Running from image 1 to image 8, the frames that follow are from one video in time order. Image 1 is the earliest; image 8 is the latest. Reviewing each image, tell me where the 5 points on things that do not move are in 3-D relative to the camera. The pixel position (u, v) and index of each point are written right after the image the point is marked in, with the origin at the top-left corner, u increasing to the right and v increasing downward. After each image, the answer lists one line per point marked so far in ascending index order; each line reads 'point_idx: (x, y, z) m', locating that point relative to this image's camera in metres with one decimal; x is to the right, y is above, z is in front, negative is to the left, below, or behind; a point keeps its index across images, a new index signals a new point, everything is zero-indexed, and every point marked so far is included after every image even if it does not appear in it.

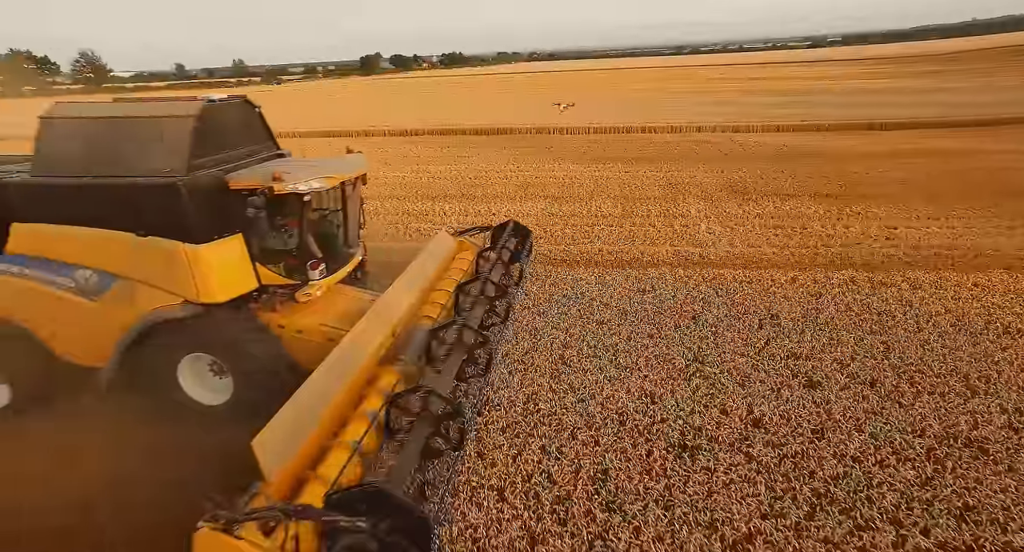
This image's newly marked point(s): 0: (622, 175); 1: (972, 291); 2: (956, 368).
0: (+2.4, +2.3, +11.2) m
1: (+4.5, -0.1, +5.1) m
2: (+3.4, -0.7, +3.9) m
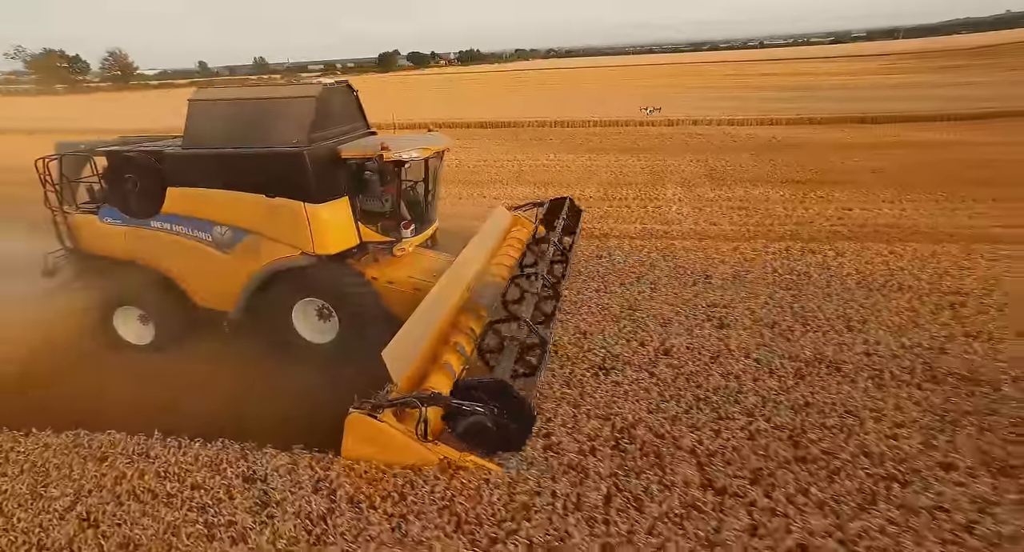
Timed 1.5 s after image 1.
0: (+2.3, +2.7, +11.9) m
1: (+4.2, +0.2, +5.7) m
2: (+3.1, -0.3, +4.6) m
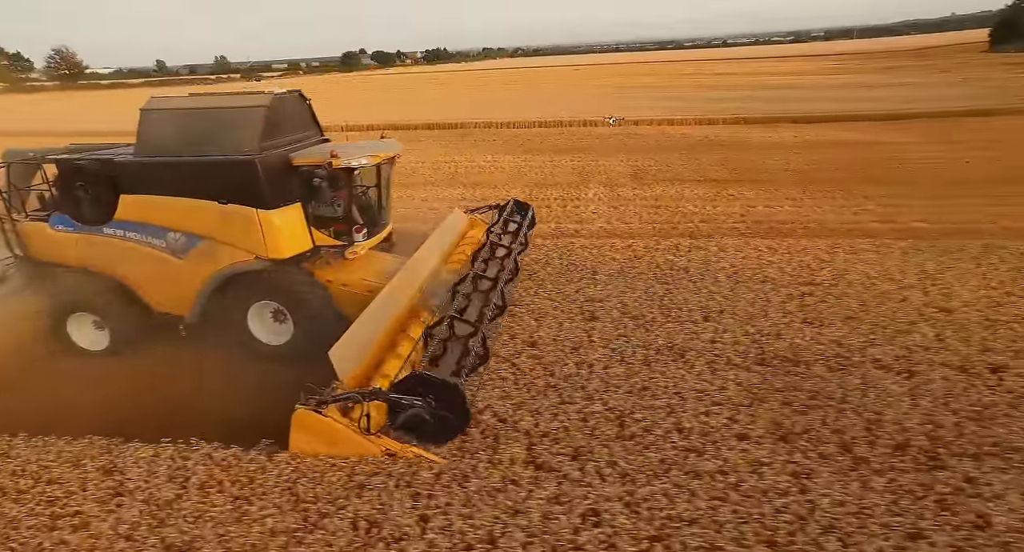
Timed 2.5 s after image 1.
0: (+0.8, +2.7, +12.3) m
1: (+3.0, +0.3, +6.2) m
2: (+2.0, -0.2, +5.0) m
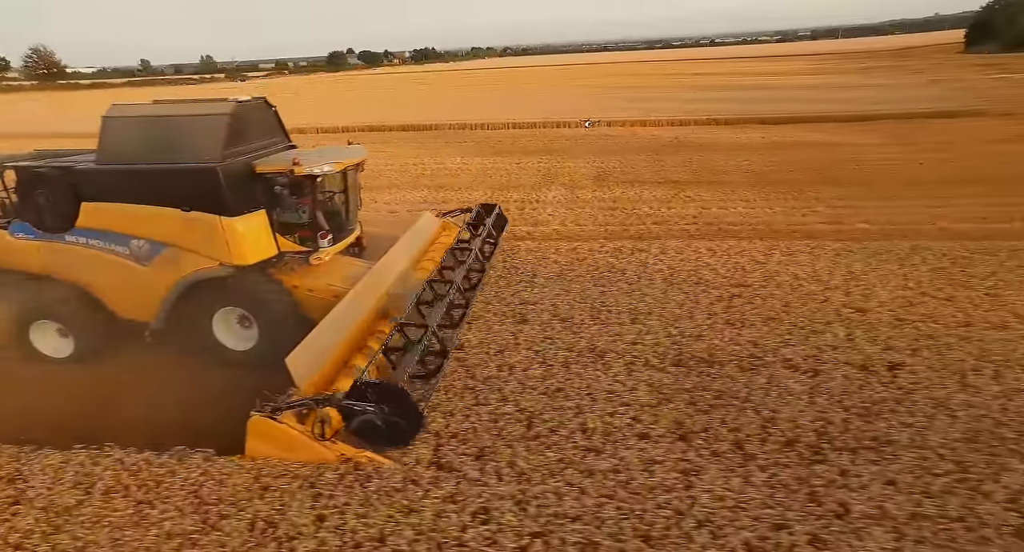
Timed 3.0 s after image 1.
0: (0.0, +2.7, +12.4) m
1: (+2.3, +0.3, +6.3) m
2: (+1.3, -0.3, +5.1) m
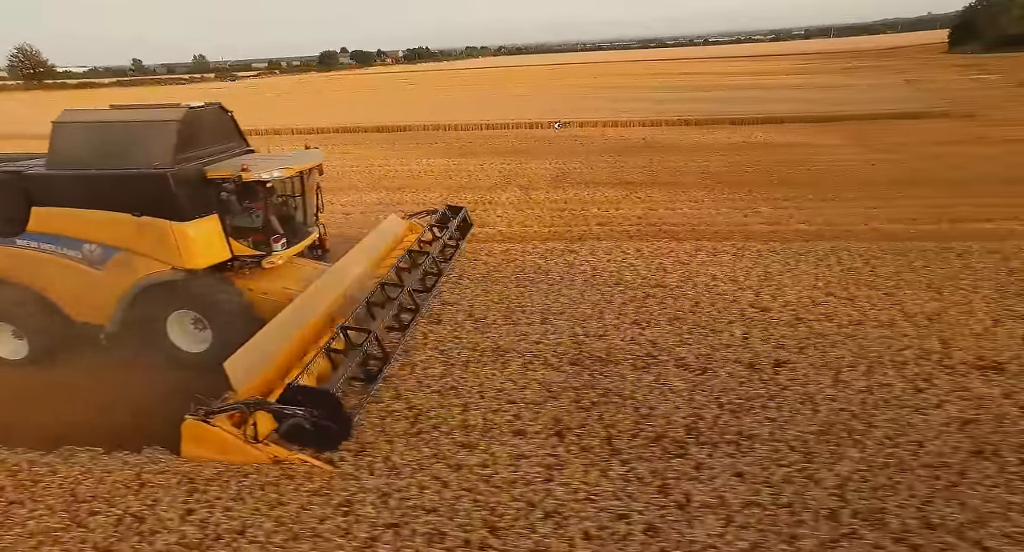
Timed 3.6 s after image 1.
0: (-0.9, +2.7, +12.5) m
1: (+1.5, +0.3, +6.5) m
2: (+0.5, -0.3, +5.3) m
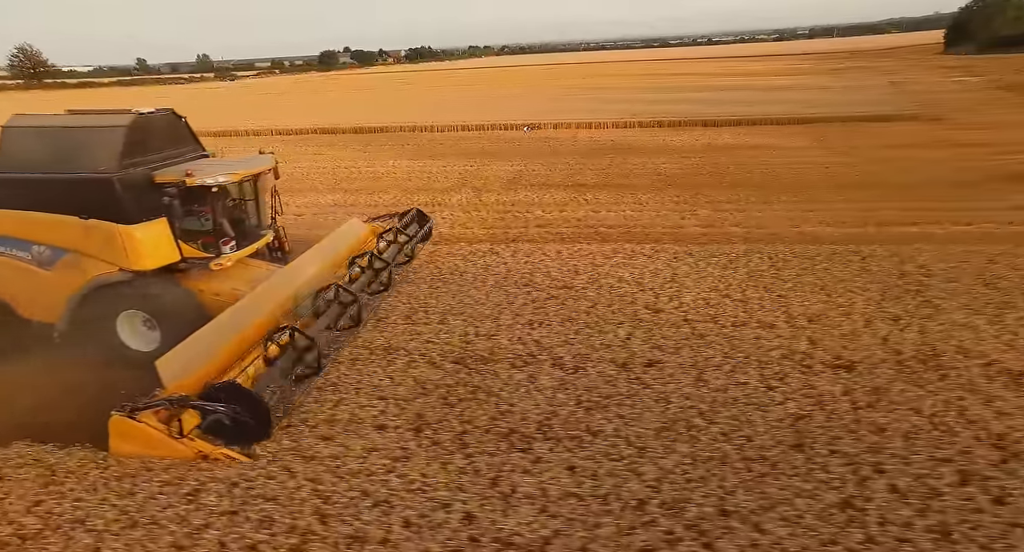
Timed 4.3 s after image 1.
0: (-1.9, +2.7, +12.7) m
1: (+0.5, +0.2, +6.7) m
2: (-0.5, -0.3, +5.4) m
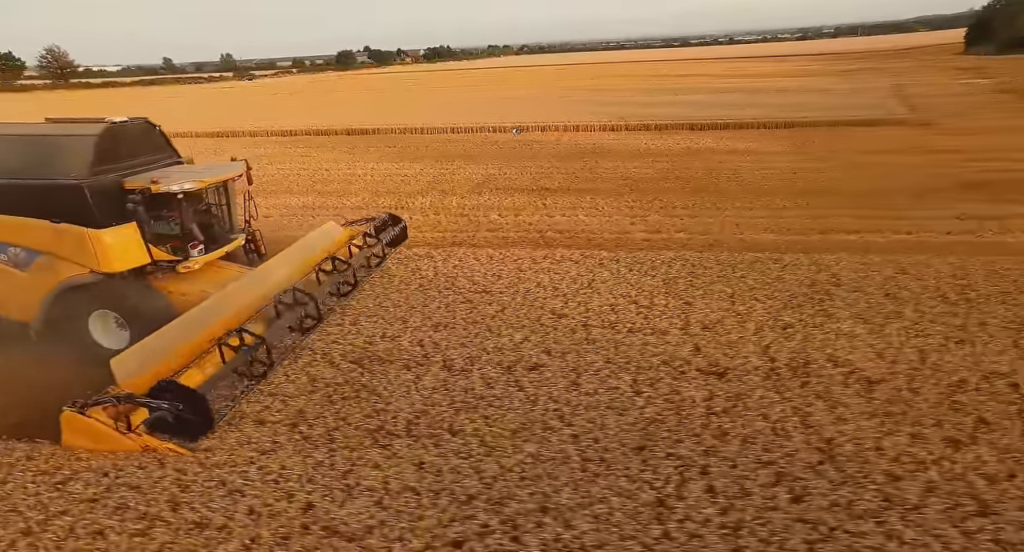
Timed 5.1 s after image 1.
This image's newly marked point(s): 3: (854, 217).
0: (-2.6, +2.7, +12.9) m
1: (-0.4, +0.2, +6.9) m
2: (-1.5, -0.3, +5.7) m
3: (+5.6, +1.0, +8.3) m
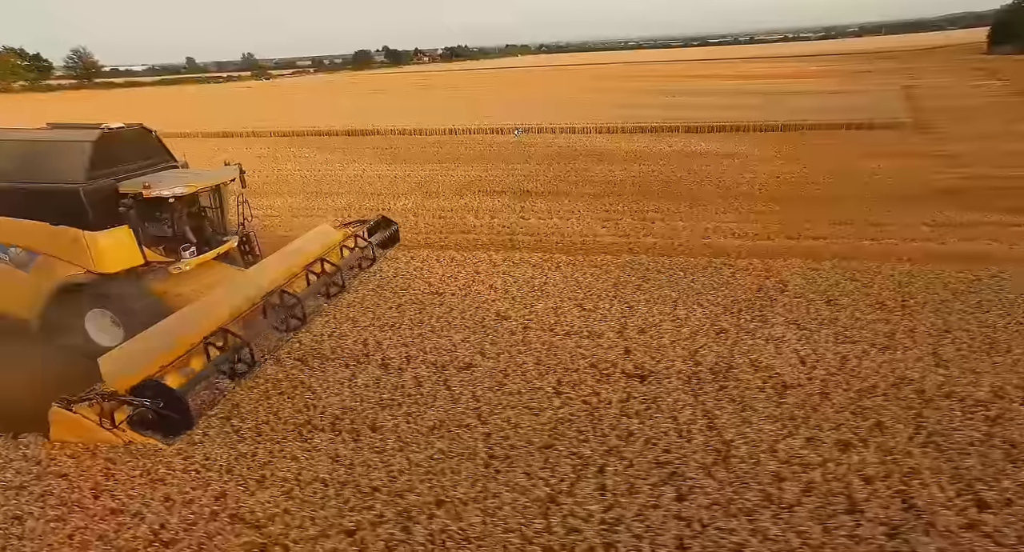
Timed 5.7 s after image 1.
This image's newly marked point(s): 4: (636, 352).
0: (-2.9, +2.7, +13.2) m
1: (-1.0, +0.2, +7.0) m
2: (-2.1, -0.4, +5.9) m
3: (+5.1, +0.9, +8.3) m
4: (+1.2, -0.7, +4.7) m
